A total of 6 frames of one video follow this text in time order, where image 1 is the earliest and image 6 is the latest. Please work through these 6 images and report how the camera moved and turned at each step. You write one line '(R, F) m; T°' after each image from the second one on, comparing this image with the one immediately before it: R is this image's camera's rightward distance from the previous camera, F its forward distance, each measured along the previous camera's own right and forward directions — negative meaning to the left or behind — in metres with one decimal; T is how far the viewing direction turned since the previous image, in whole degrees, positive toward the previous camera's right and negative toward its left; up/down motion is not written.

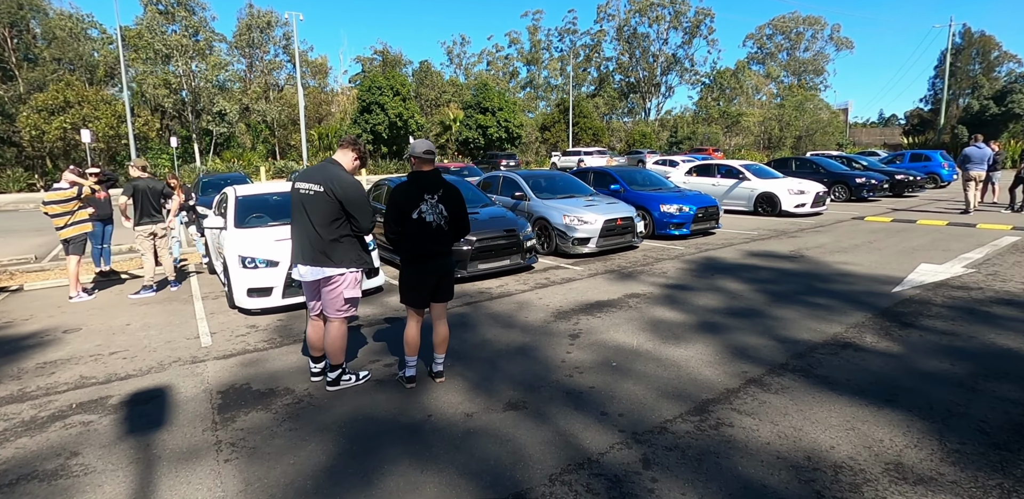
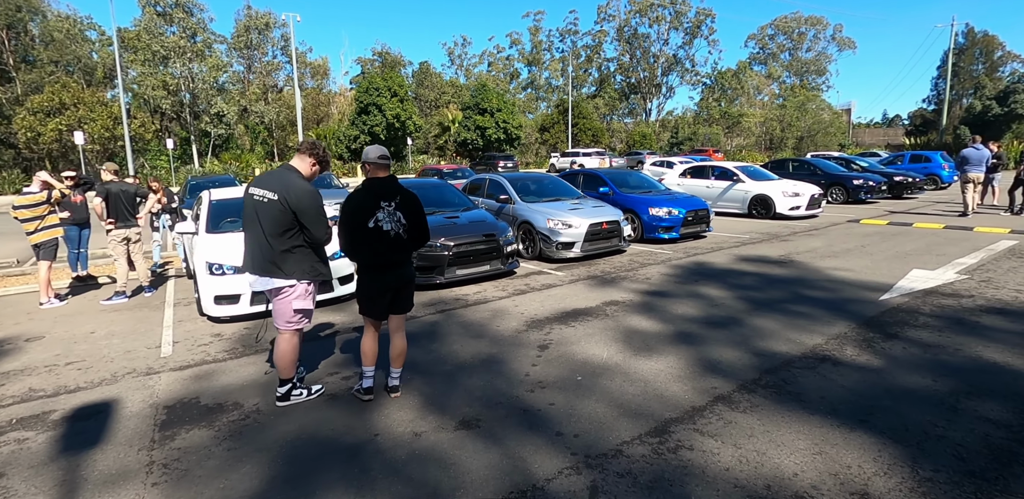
(+0.3, +0.2) m; 0°
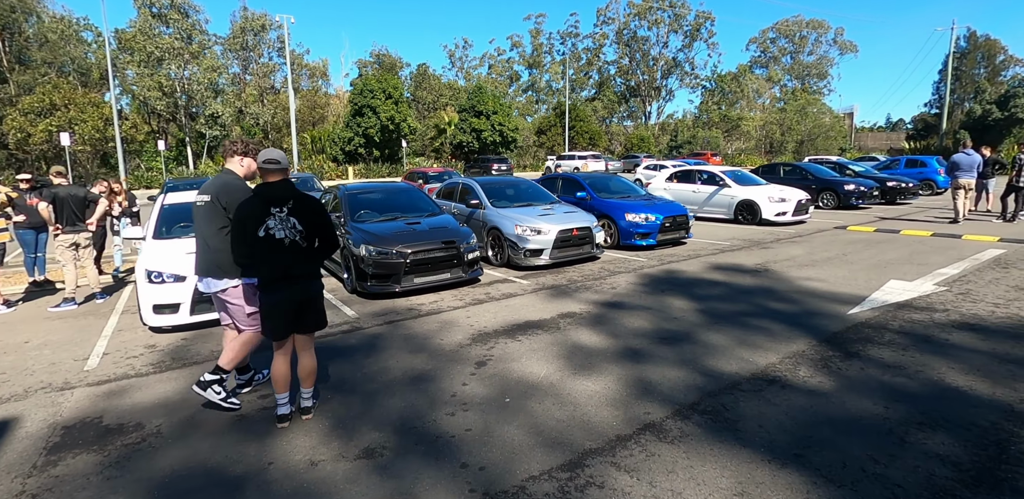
(+0.6, +0.3) m; 0°
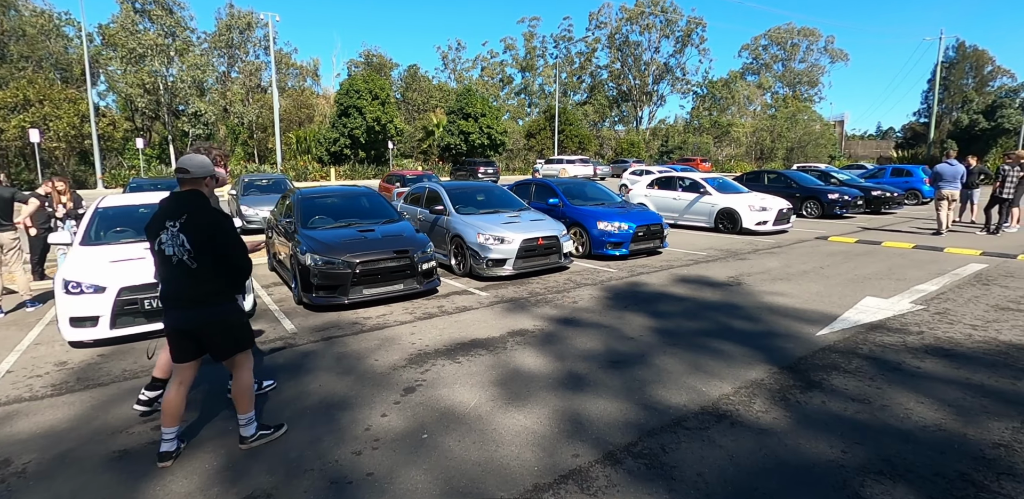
(+0.5, +0.4) m; +1°
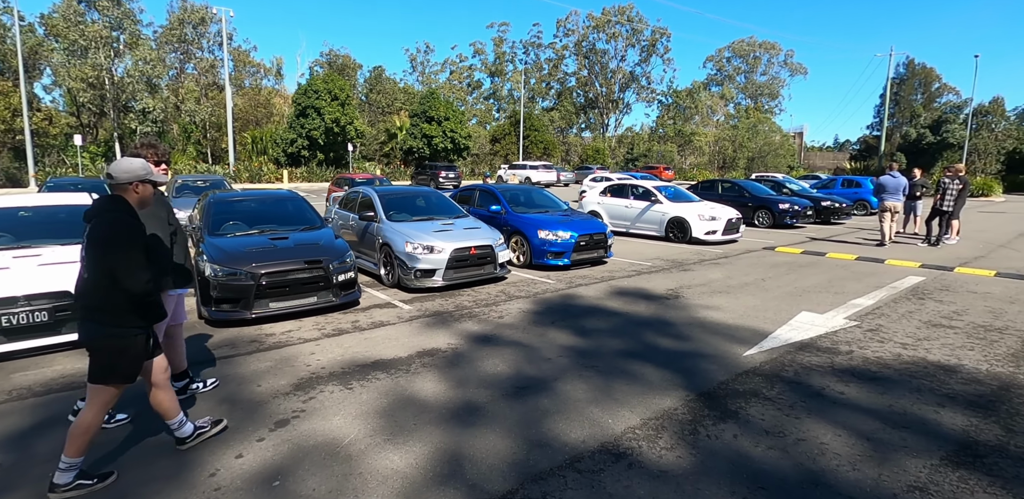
(+0.6, +0.4) m; +3°
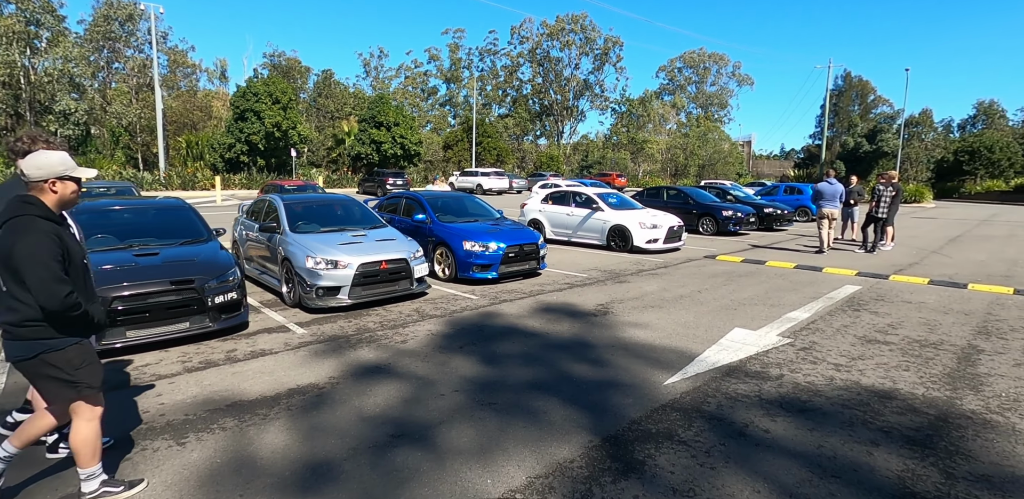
(+0.6, +0.7) m; +4°
